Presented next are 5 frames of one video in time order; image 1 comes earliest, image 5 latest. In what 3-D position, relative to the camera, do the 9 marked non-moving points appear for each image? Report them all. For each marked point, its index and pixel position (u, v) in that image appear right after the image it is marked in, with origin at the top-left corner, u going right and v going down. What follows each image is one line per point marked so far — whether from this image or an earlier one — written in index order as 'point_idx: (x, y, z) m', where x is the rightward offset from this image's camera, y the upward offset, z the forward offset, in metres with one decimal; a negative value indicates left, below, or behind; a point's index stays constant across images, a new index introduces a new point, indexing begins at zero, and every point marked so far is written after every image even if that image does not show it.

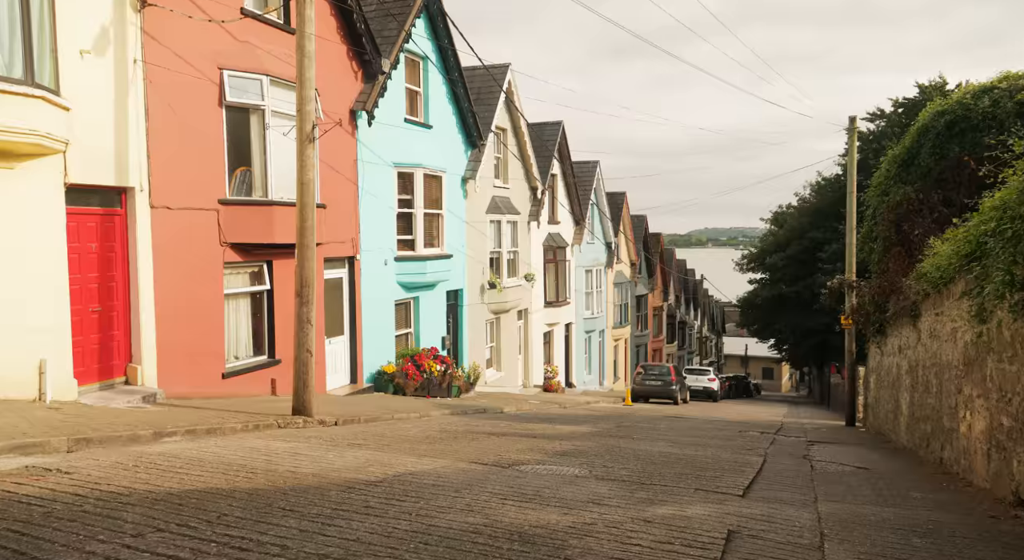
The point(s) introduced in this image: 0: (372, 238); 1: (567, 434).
0: (-3.3, +1.0, +19.3) m
1: (+0.8, -2.4, +12.9) m
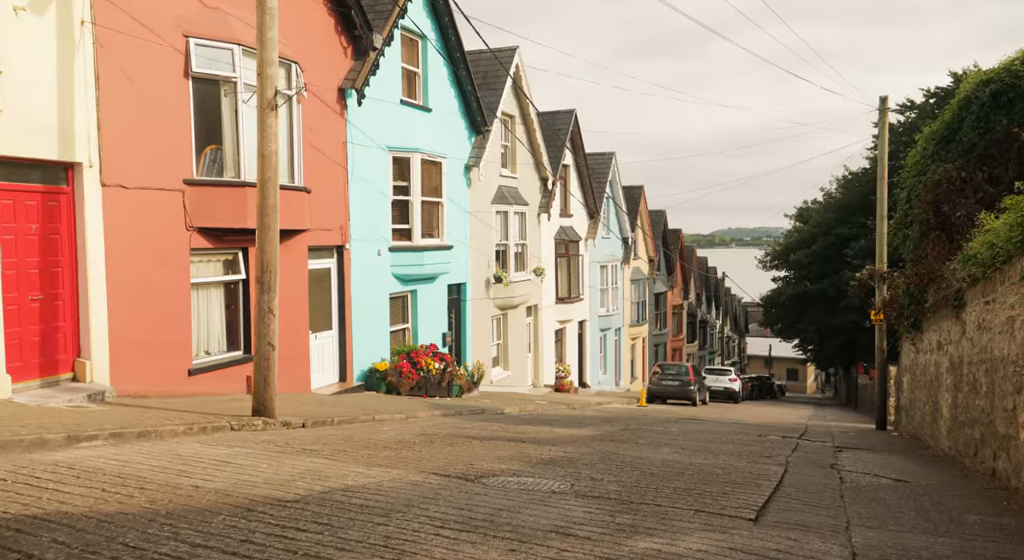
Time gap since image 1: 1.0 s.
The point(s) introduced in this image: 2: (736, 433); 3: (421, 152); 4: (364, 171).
0: (-3.2, +1.2, +18.1) m
1: (+0.7, -2.2, +11.6) m
2: (+4.1, -2.8, +15.4) m
3: (-2.2, +3.1, +20.0) m
4: (-3.2, +2.4, +18.0) m
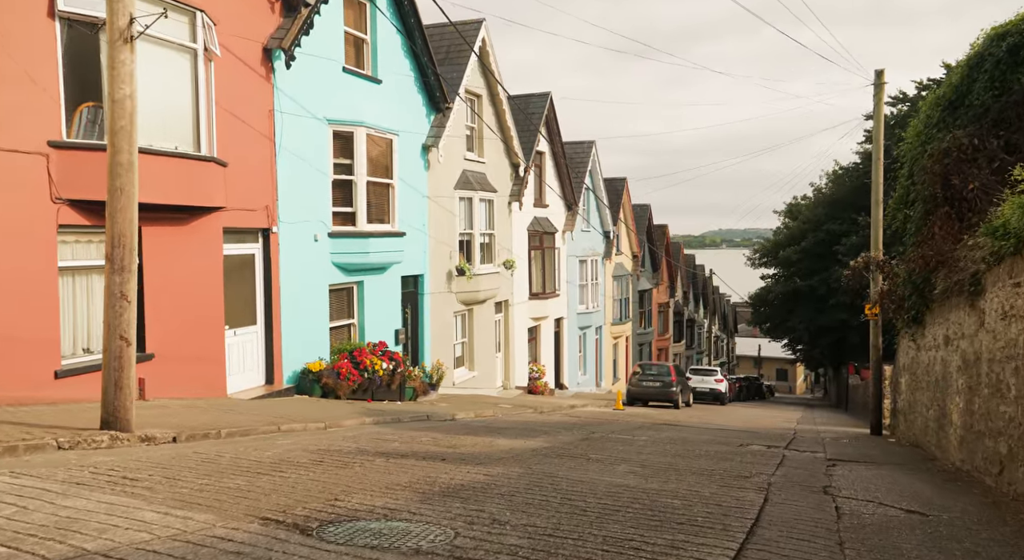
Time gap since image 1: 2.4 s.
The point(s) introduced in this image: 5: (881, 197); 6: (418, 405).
0: (-4.1, +1.4, +16.0) m
1: (-0.1, -2.0, +9.5) m
2: (+3.2, -2.6, +13.4) m
3: (-3.1, +3.3, +17.9) m
4: (-4.1, +2.6, +15.9) m
5: (+8.2, +1.8, +18.7) m
6: (-2.0, -2.7, +17.9) m
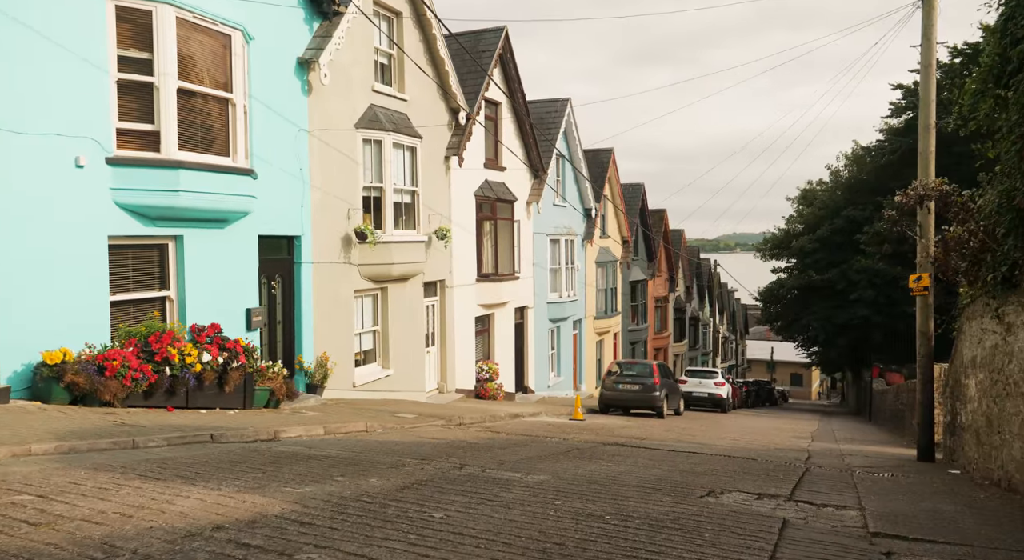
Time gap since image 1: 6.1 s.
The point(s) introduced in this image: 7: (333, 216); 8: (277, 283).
0: (-5.9, +2.1, +10.3) m
1: (-2.1, -1.2, +3.8) m
2: (+1.4, -1.9, +7.7) m
3: (-4.9, +4.0, +12.2) m
4: (-5.9, +3.3, +10.2) m
5: (+6.4, +2.5, +12.9) m
6: (-3.8, -2.0, +12.2) m
7: (-3.6, +1.3, +16.8) m
8: (-4.4, -0.1, +15.7) m
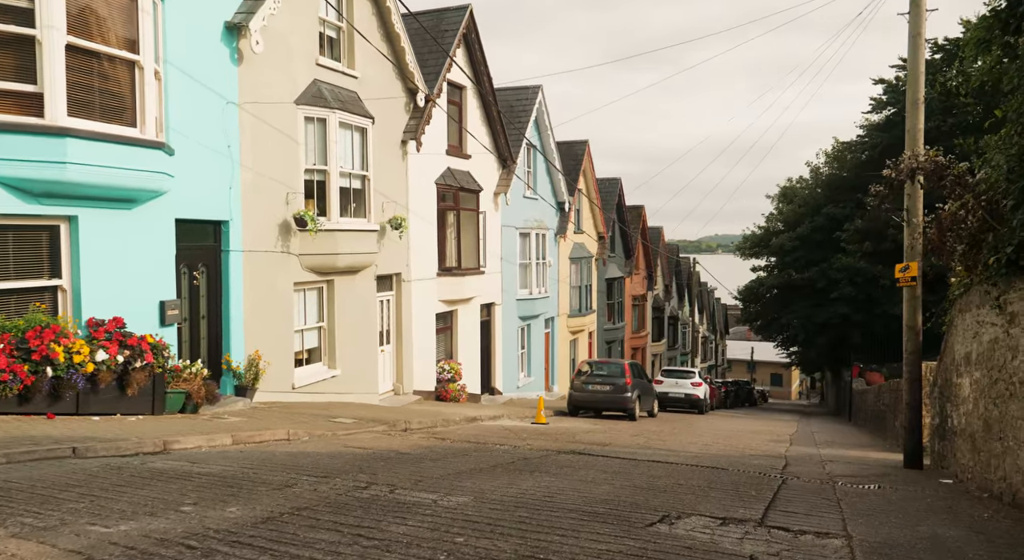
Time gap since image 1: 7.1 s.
0: (-6.7, +2.3, +8.8) m
1: (-2.7, -1.1, +2.3) m
2: (+0.7, -1.7, +6.2) m
3: (-5.6, +4.1, +10.7) m
4: (-6.6, +3.5, +8.7) m
5: (+5.7, +2.7, +11.5) m
6: (-4.6, -1.8, +10.6) m
7: (-4.5, +1.4, +15.3) m
8: (-5.2, +0.1, +14.1) m
